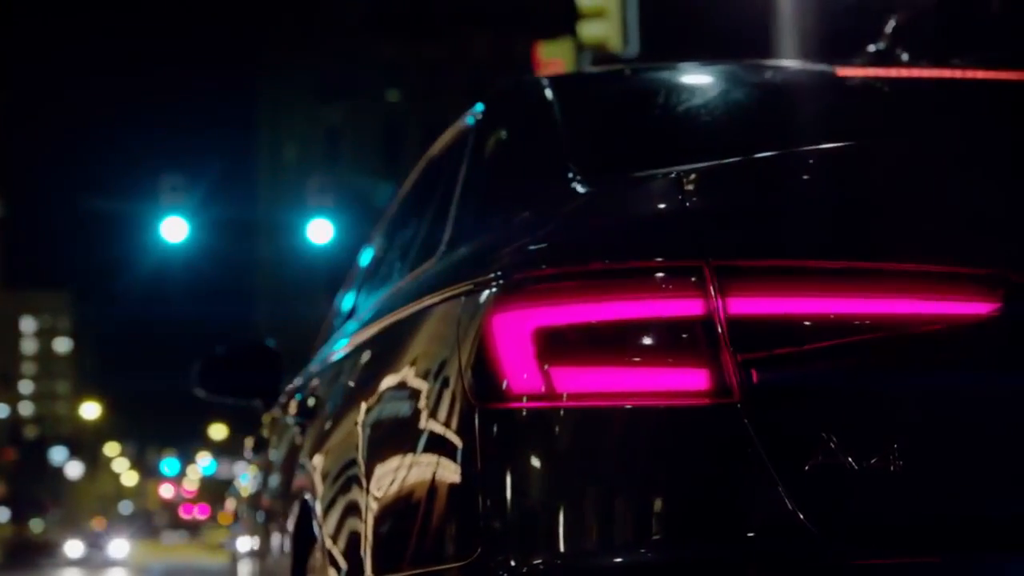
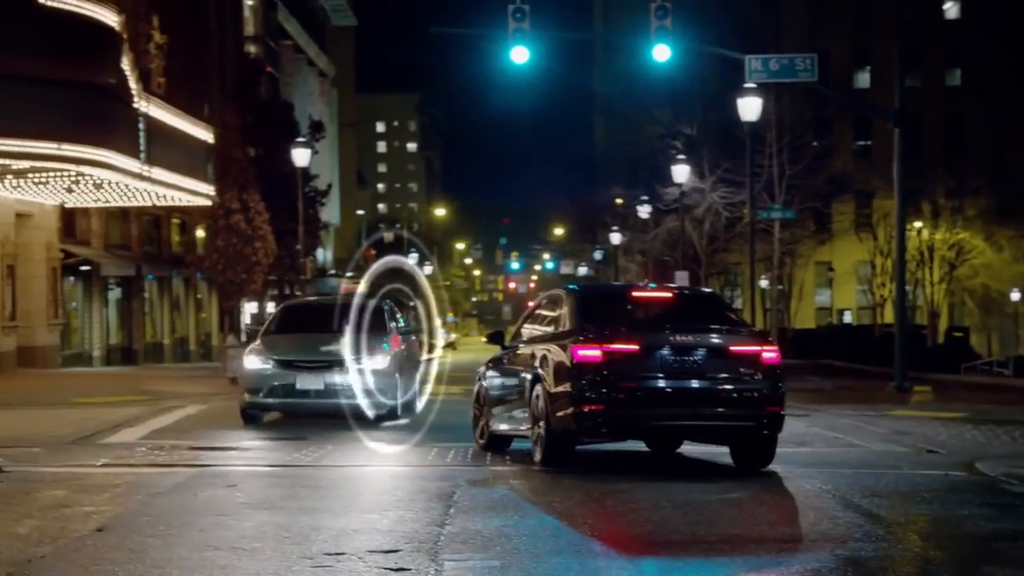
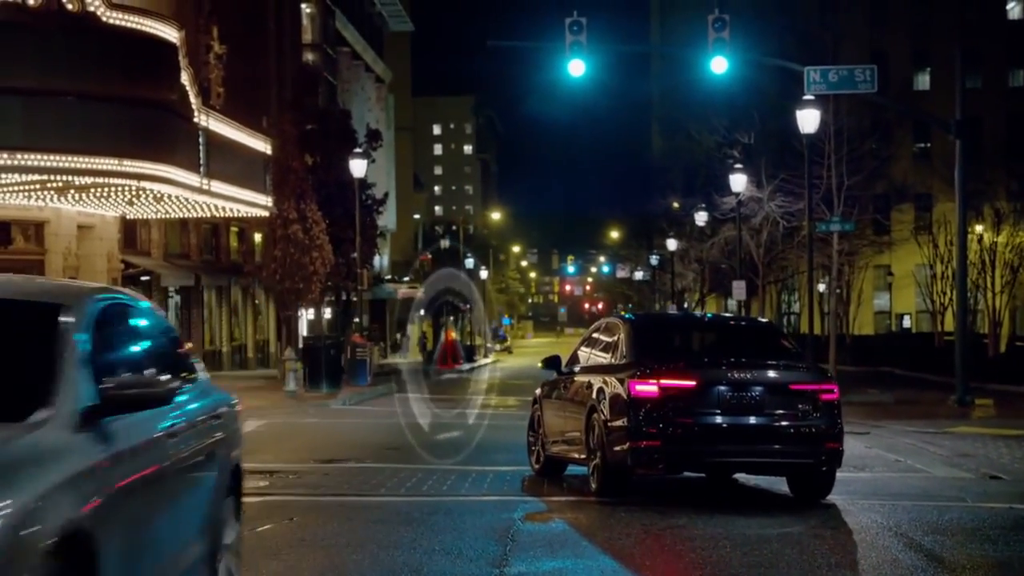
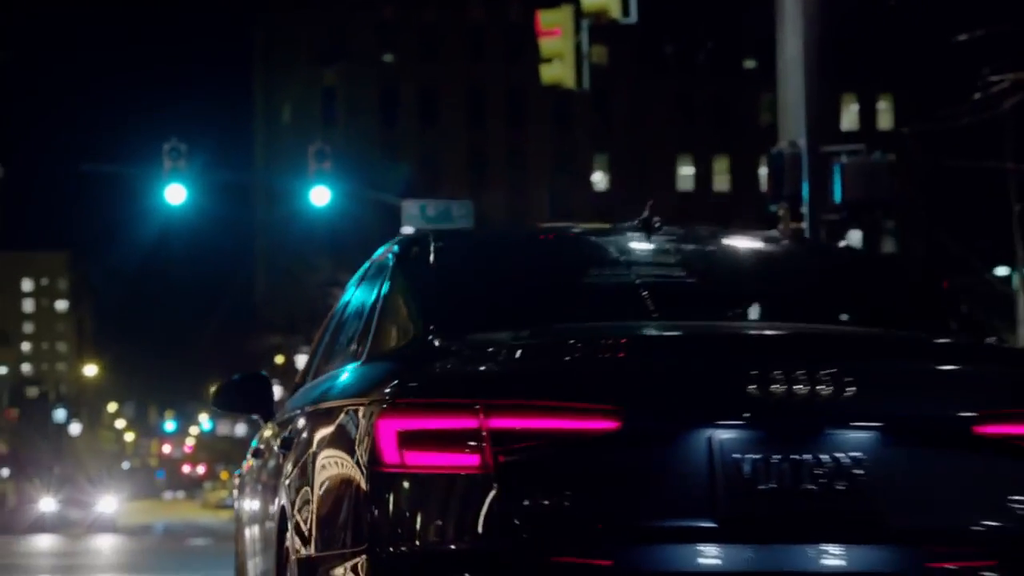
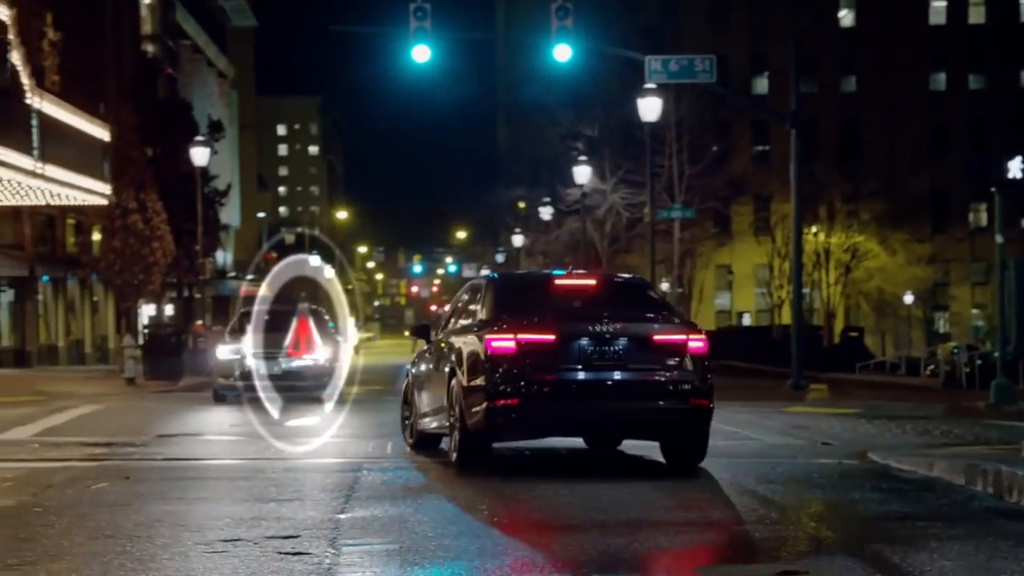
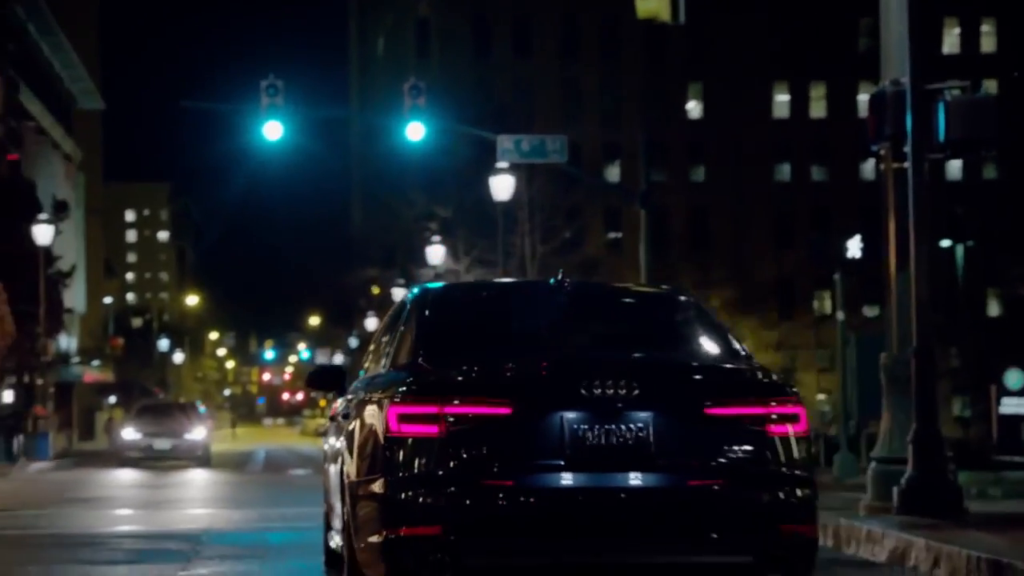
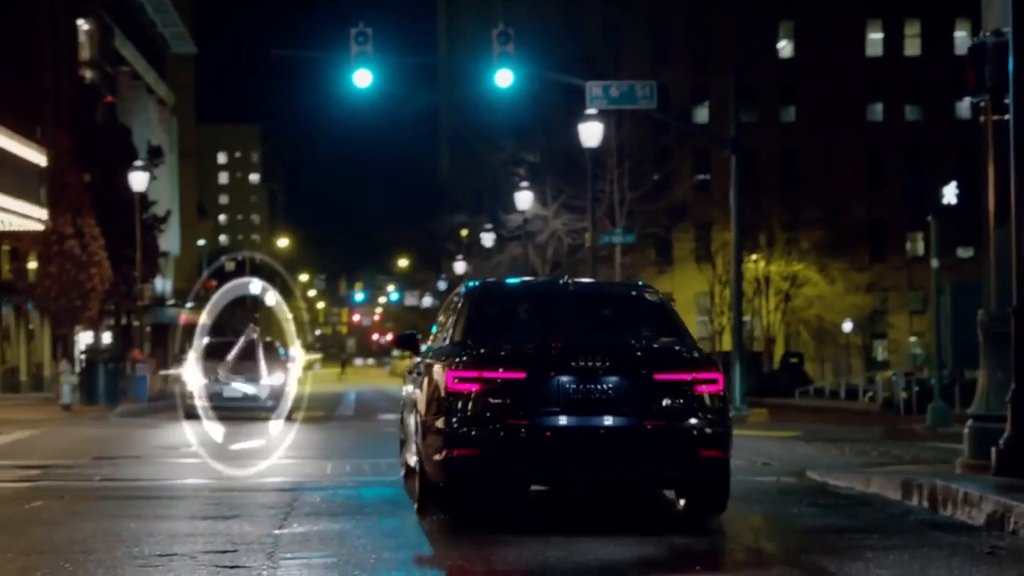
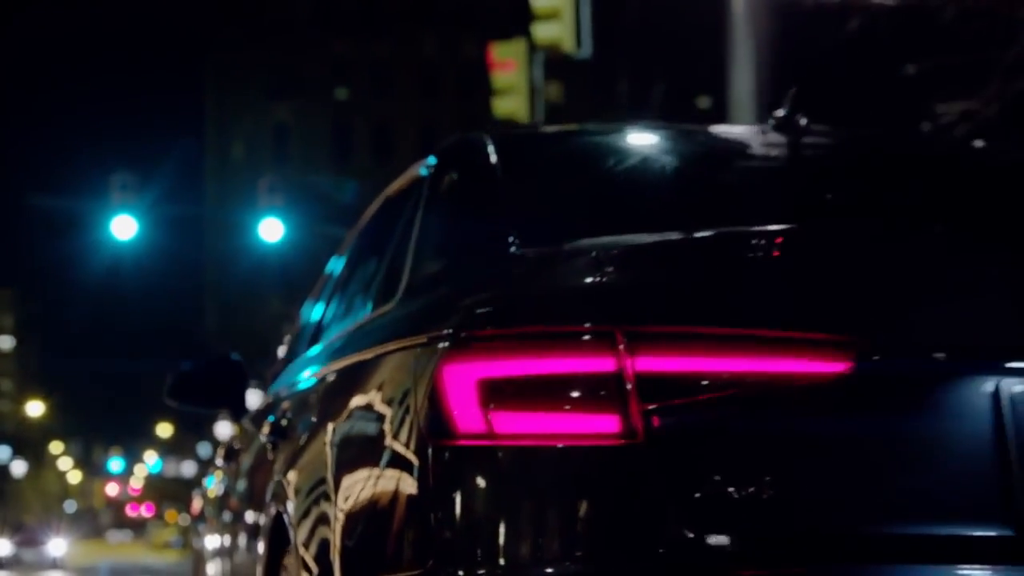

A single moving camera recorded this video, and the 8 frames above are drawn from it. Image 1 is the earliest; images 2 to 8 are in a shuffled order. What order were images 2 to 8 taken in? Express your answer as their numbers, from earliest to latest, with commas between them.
8, 4, 6, 7, 5, 2, 3
